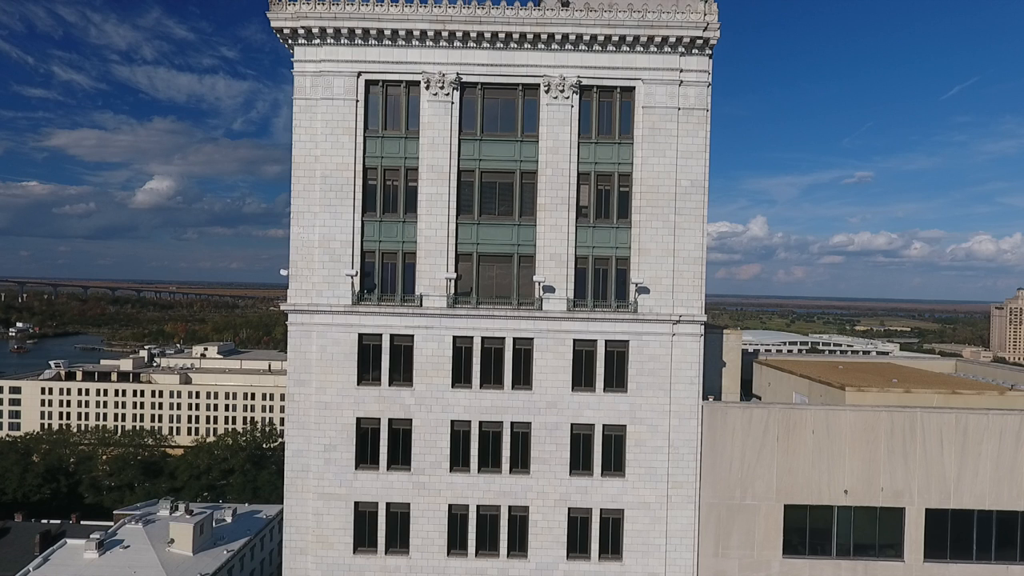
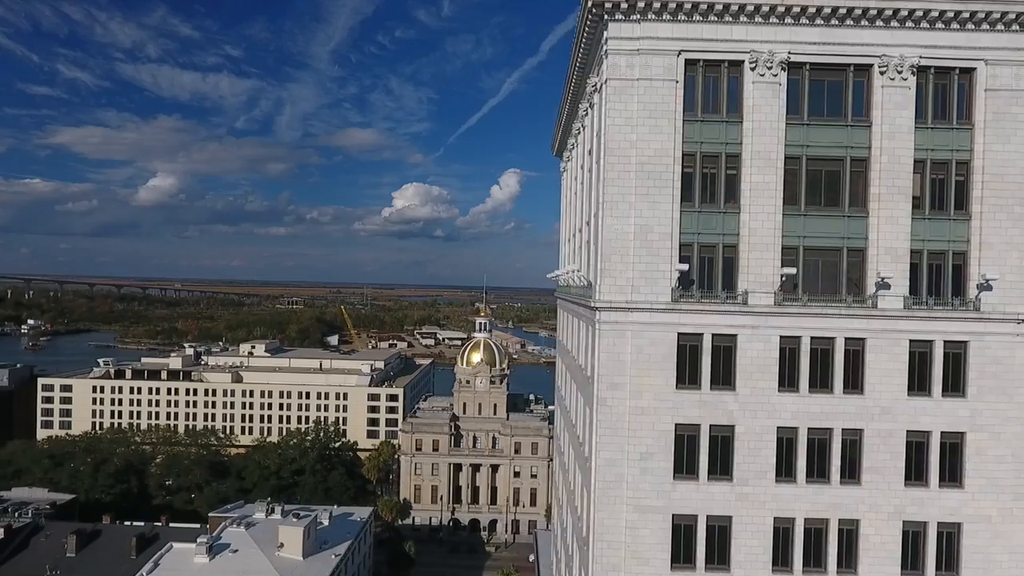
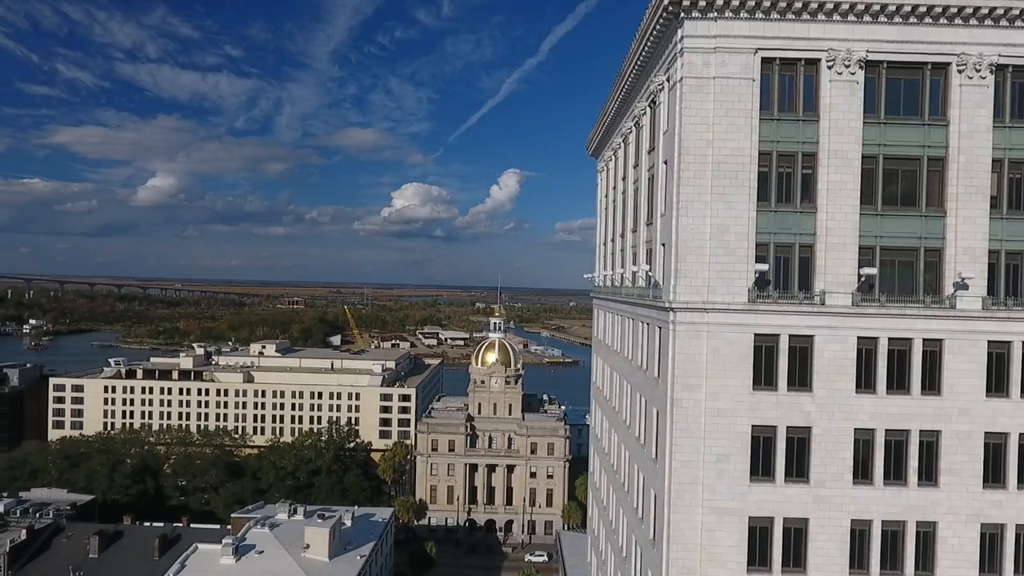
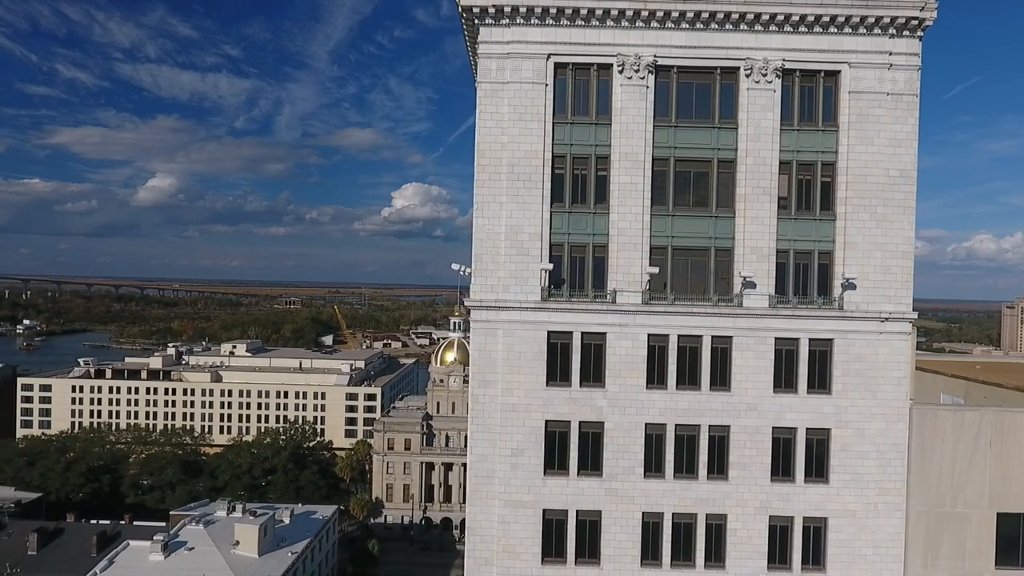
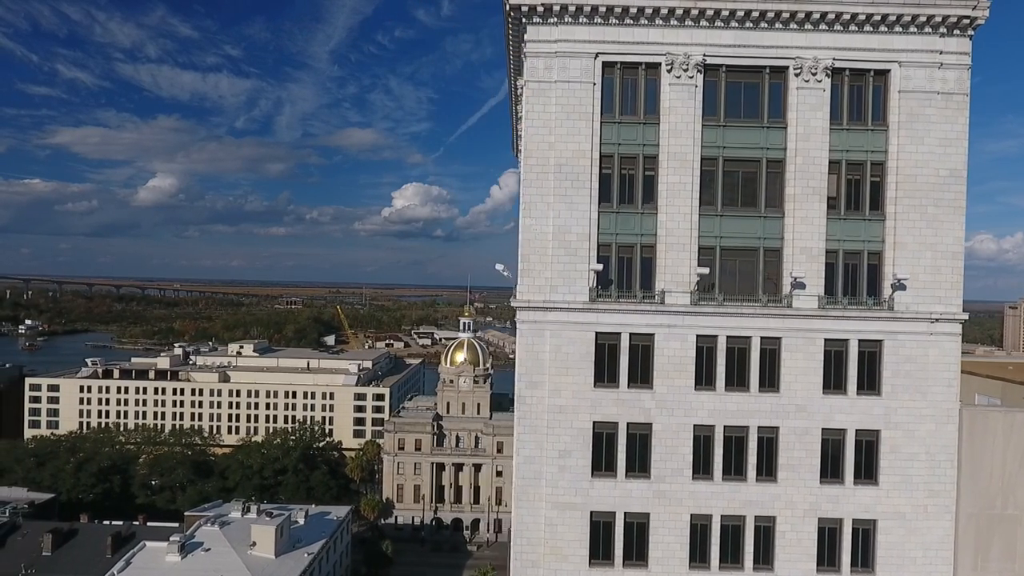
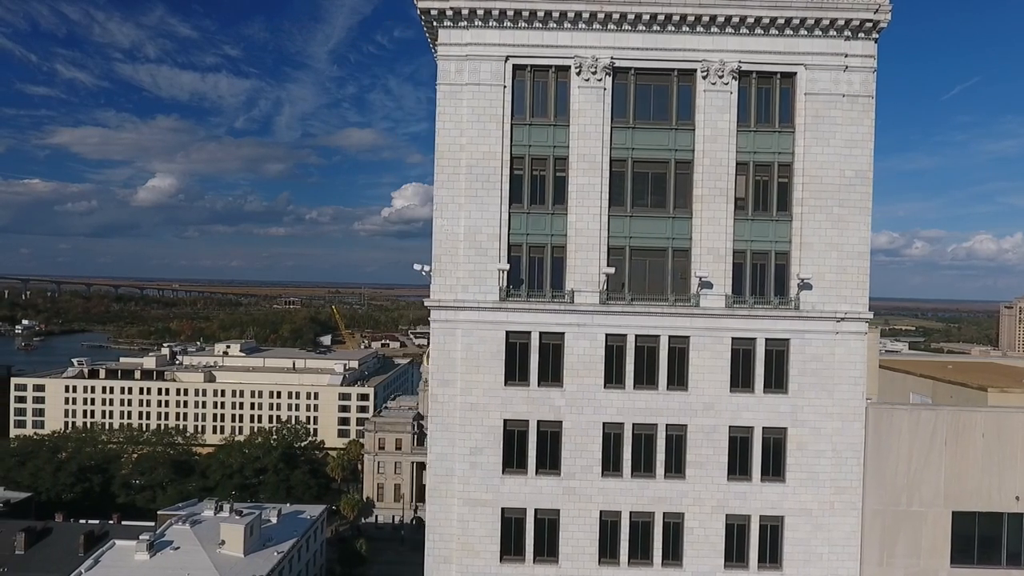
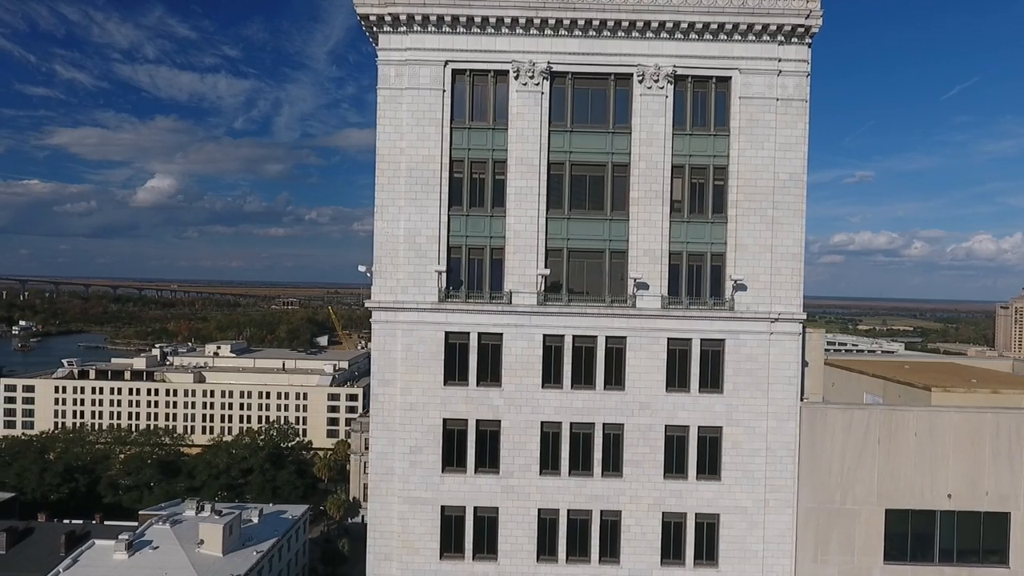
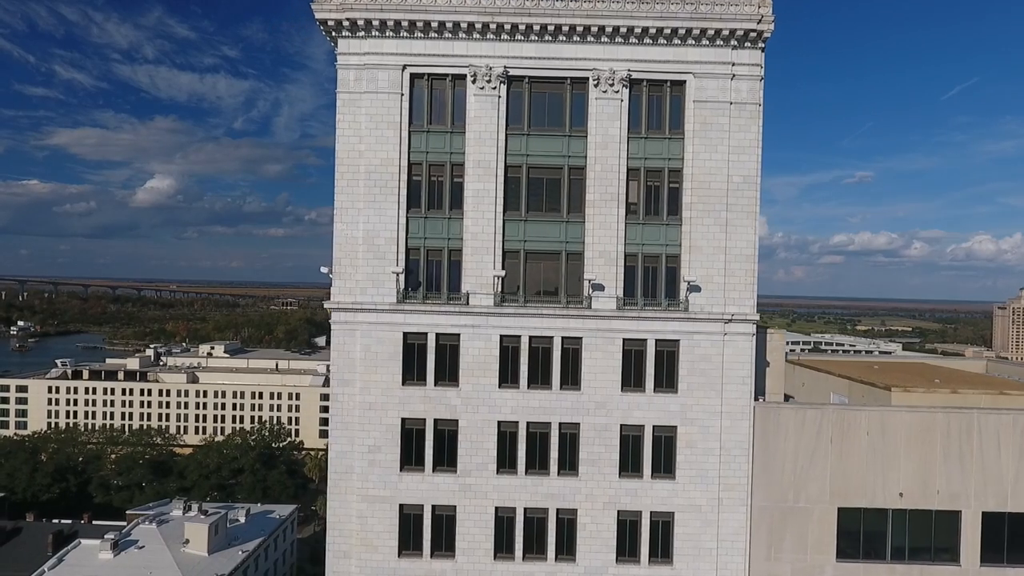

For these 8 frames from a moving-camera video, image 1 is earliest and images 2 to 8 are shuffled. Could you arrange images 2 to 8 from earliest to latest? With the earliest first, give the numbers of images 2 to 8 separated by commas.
8, 7, 6, 4, 5, 2, 3
